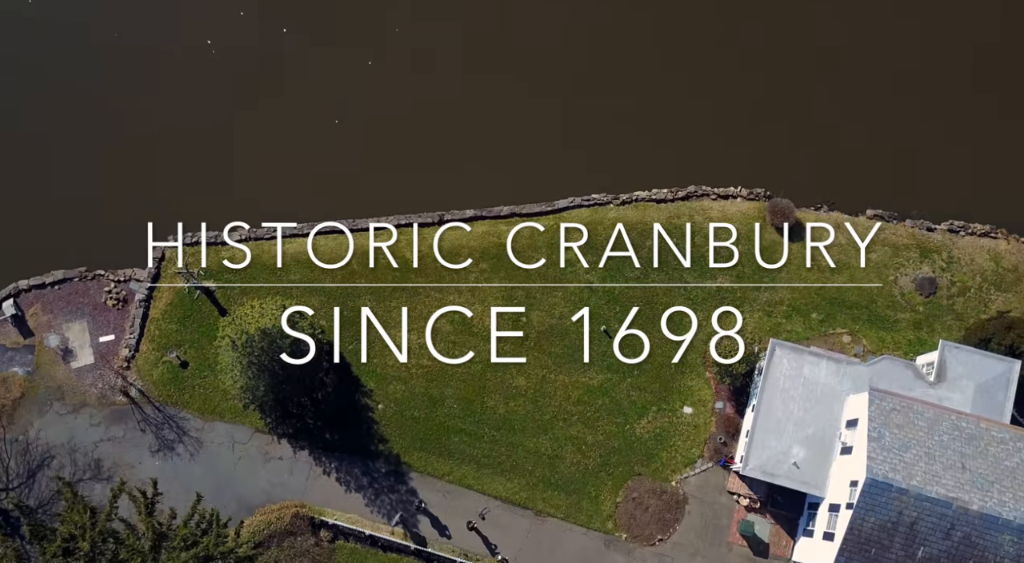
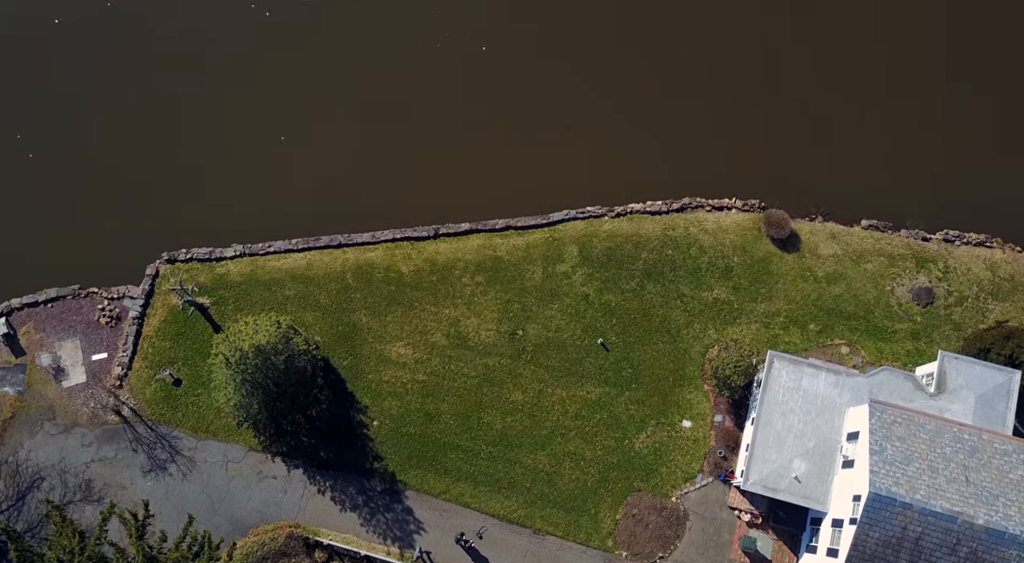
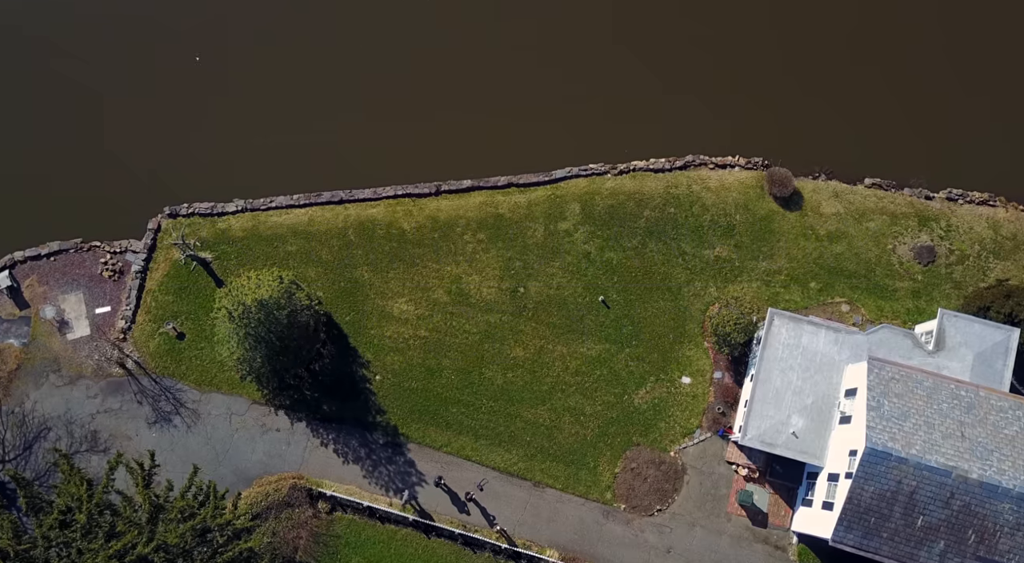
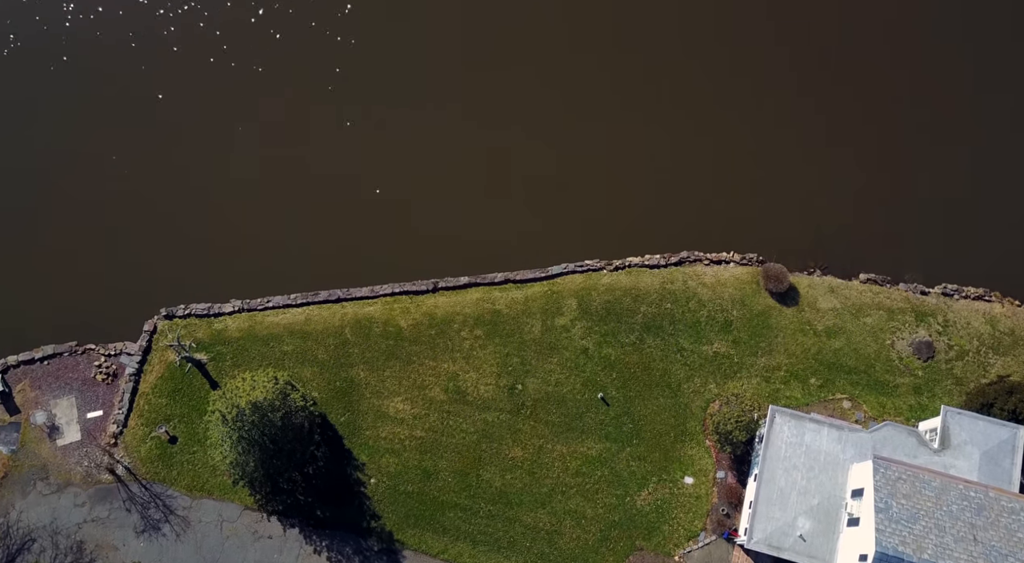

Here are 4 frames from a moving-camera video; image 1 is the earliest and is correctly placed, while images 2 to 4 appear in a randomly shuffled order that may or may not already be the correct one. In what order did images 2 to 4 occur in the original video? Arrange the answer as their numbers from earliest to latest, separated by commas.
3, 2, 4
